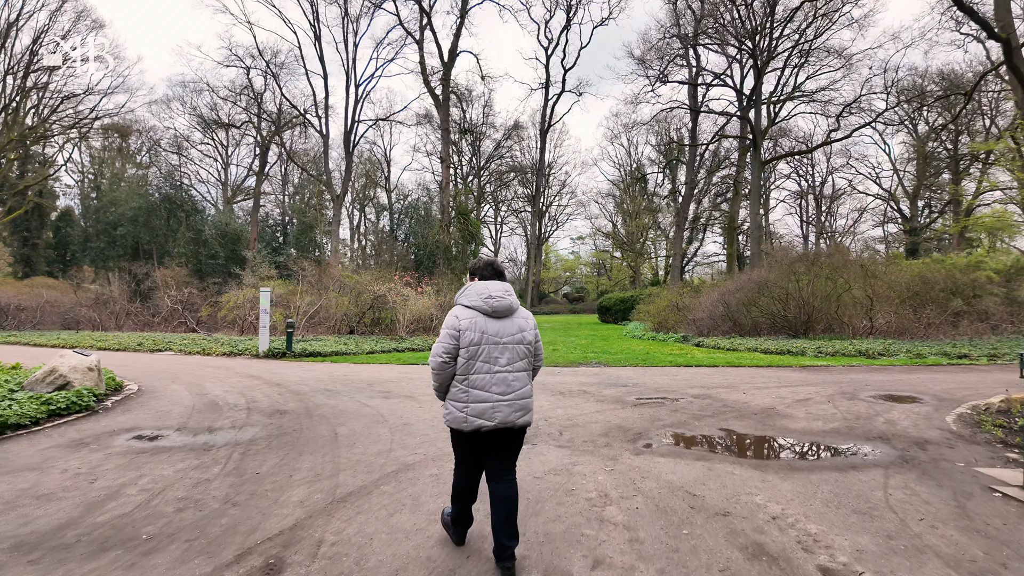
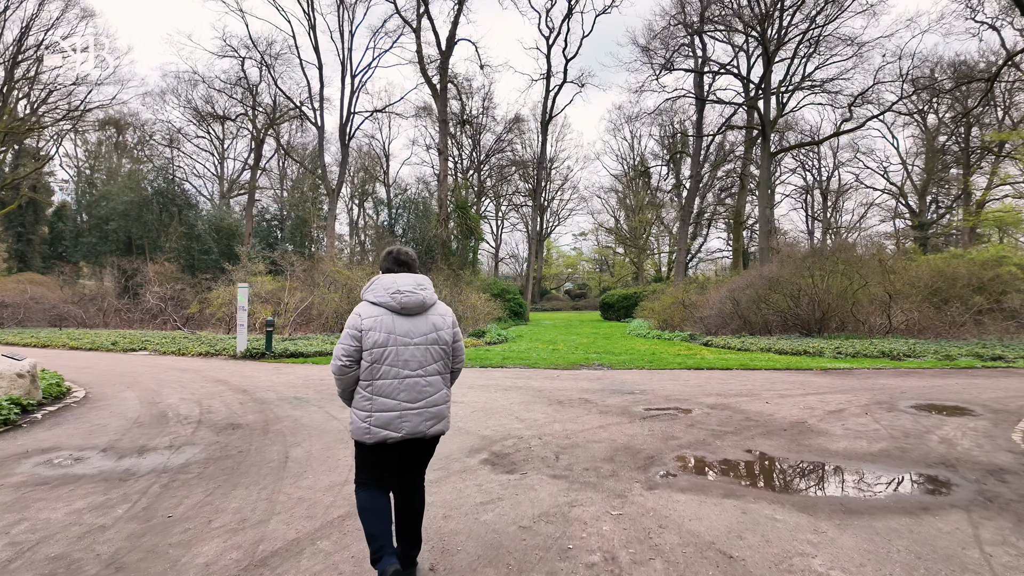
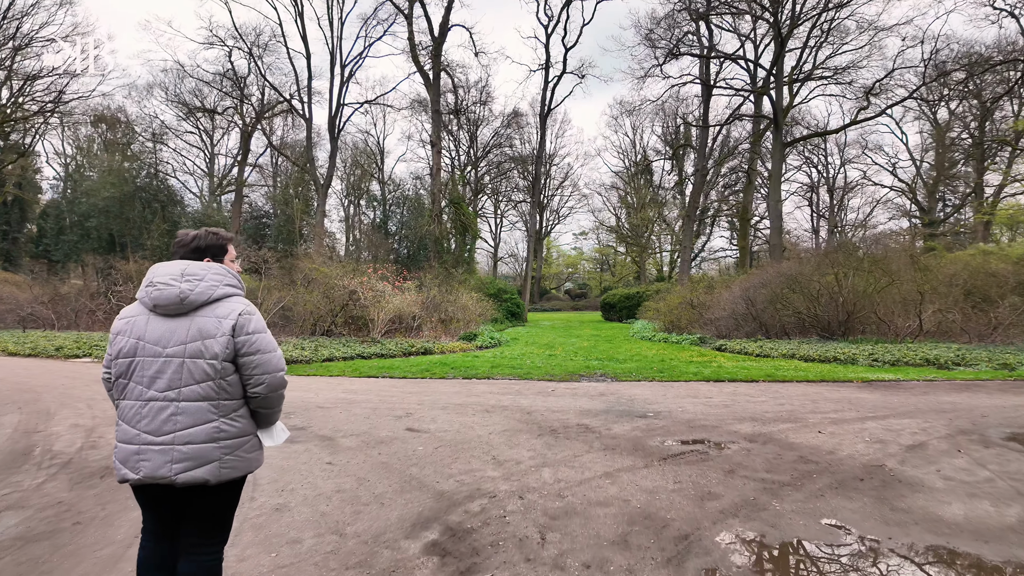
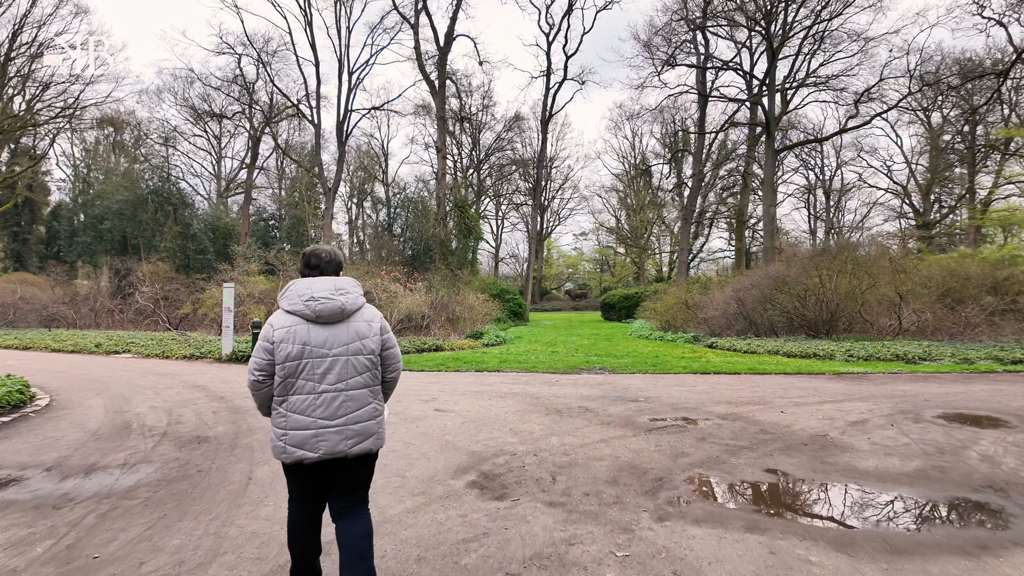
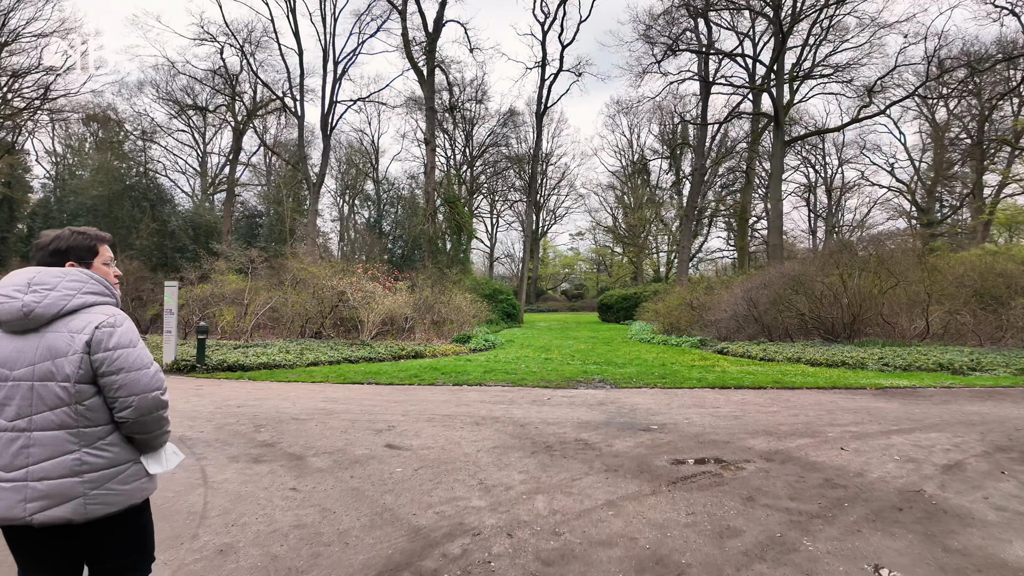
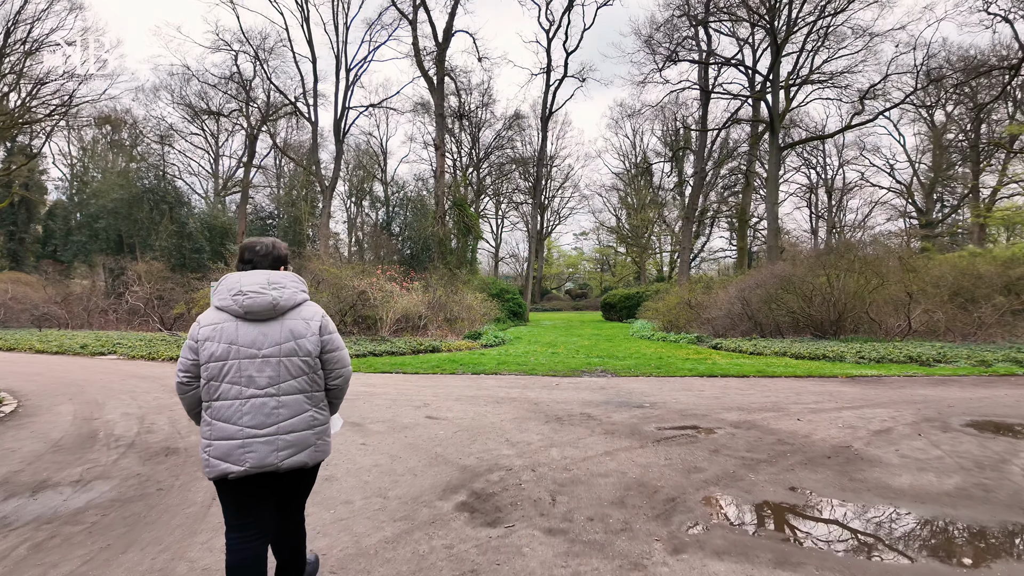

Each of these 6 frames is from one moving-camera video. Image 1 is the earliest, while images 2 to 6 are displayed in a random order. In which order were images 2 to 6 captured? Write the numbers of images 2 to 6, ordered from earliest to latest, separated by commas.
2, 4, 6, 3, 5
